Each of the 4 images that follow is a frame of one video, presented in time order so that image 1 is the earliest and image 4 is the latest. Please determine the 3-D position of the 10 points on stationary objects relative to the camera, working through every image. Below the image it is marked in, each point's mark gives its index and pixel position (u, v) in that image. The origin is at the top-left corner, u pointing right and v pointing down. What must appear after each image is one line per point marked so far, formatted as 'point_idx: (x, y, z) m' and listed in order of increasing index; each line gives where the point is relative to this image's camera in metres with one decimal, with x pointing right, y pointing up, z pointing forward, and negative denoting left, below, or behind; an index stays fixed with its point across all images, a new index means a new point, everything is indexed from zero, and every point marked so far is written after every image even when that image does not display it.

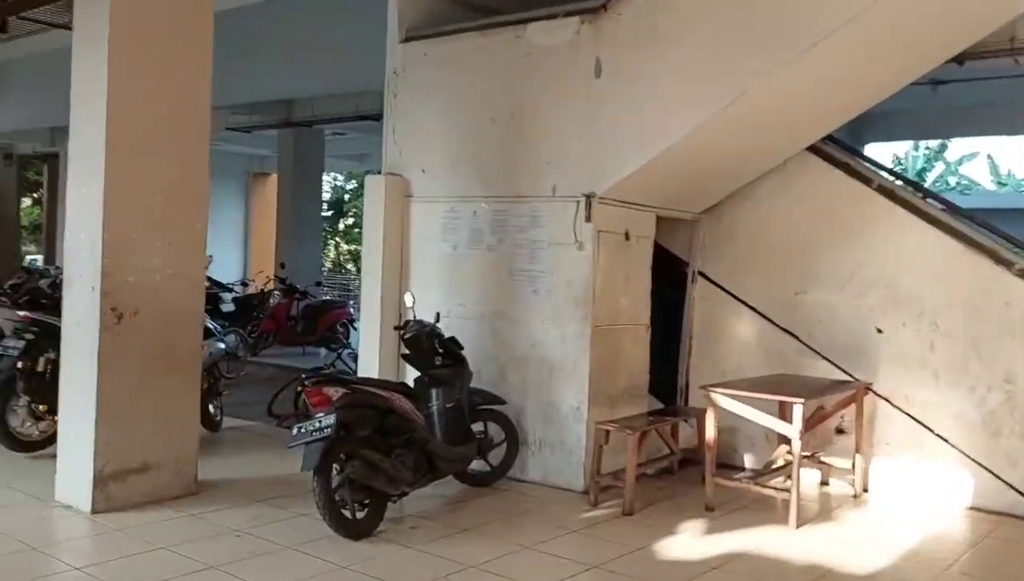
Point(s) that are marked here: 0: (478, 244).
0: (-0.2, +0.2, +4.5) m
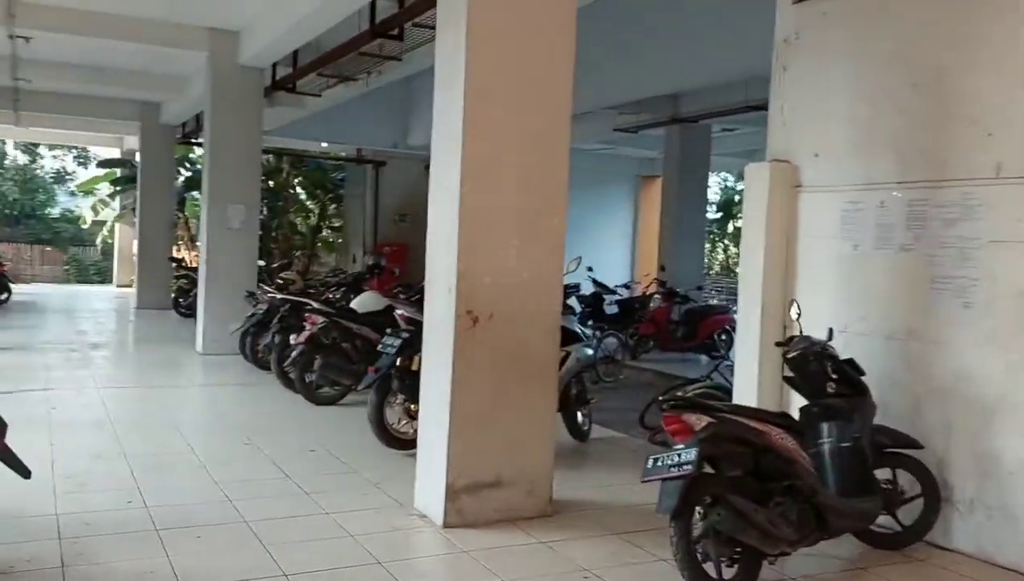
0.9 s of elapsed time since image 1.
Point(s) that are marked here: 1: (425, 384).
0: (+1.5, +0.2, +3.6) m
1: (-0.4, -0.4, +3.6) m
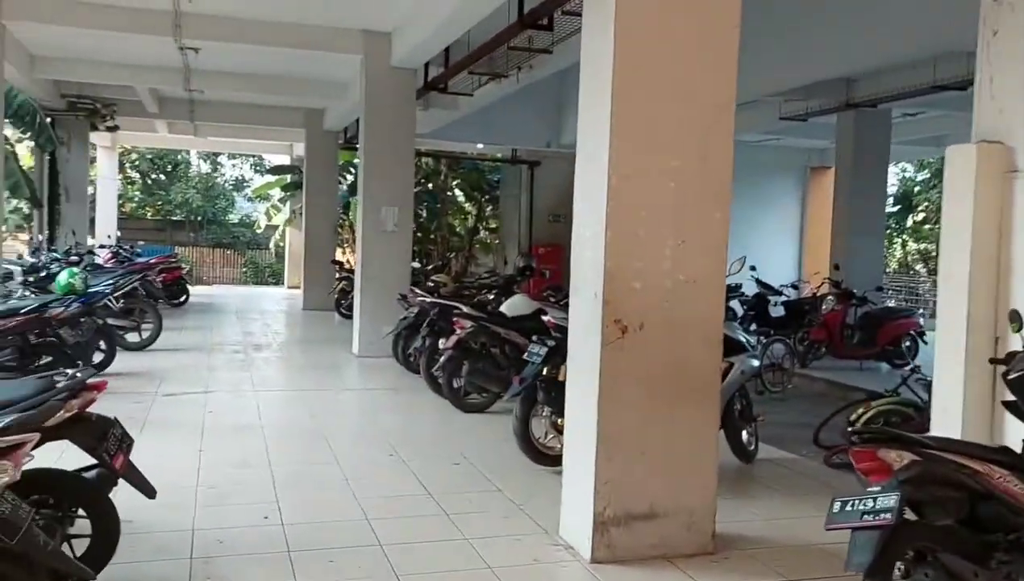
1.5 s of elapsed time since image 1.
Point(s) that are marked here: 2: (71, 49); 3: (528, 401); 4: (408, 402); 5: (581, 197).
0: (+2.1, +0.2, +3.0) m
1: (+0.2, -0.4, +3.3) m
2: (-4.9, +2.7, +10.1) m
3: (+0.1, -0.5, +4.3) m
4: (-0.7, -0.8, +6.4) m
5: (+0.3, +0.3, +3.3) m
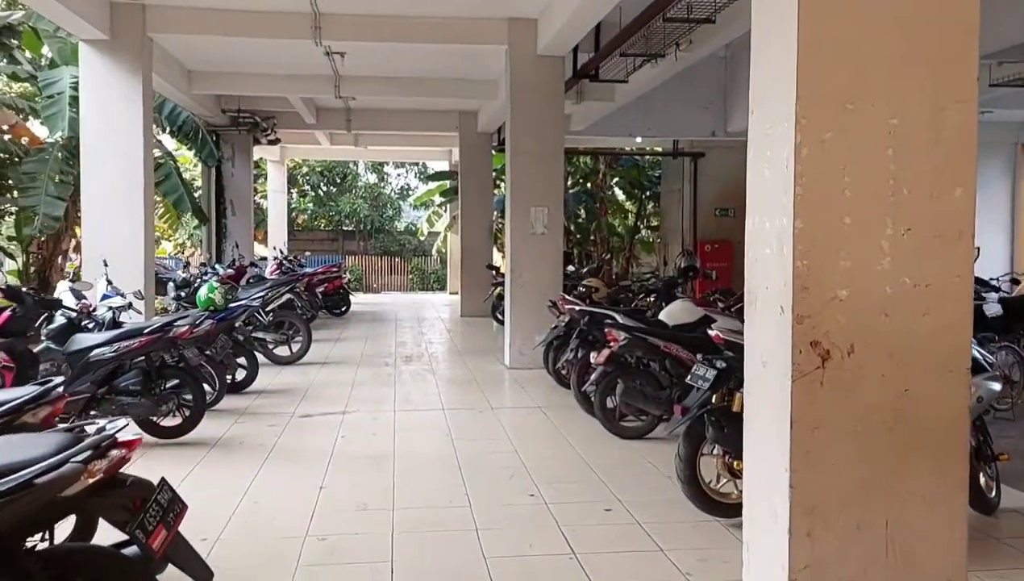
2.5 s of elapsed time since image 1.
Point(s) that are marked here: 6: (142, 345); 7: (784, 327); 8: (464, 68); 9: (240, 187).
0: (+2.4, +0.2, +1.8) m
1: (+0.7, -0.4, +2.5) m
2: (-3.2, +2.6, +10.1) m
3: (+0.7, -0.6, +3.5) m
4: (+0.3, -0.8, +5.6) m
5: (+0.7, +0.3, +2.4) m
6: (-2.0, -0.3, +4.9) m
7: (+0.7, -0.1, +2.3) m
8: (-0.6, +2.6, +10.4) m
9: (-4.2, +1.6, +13.8) m
